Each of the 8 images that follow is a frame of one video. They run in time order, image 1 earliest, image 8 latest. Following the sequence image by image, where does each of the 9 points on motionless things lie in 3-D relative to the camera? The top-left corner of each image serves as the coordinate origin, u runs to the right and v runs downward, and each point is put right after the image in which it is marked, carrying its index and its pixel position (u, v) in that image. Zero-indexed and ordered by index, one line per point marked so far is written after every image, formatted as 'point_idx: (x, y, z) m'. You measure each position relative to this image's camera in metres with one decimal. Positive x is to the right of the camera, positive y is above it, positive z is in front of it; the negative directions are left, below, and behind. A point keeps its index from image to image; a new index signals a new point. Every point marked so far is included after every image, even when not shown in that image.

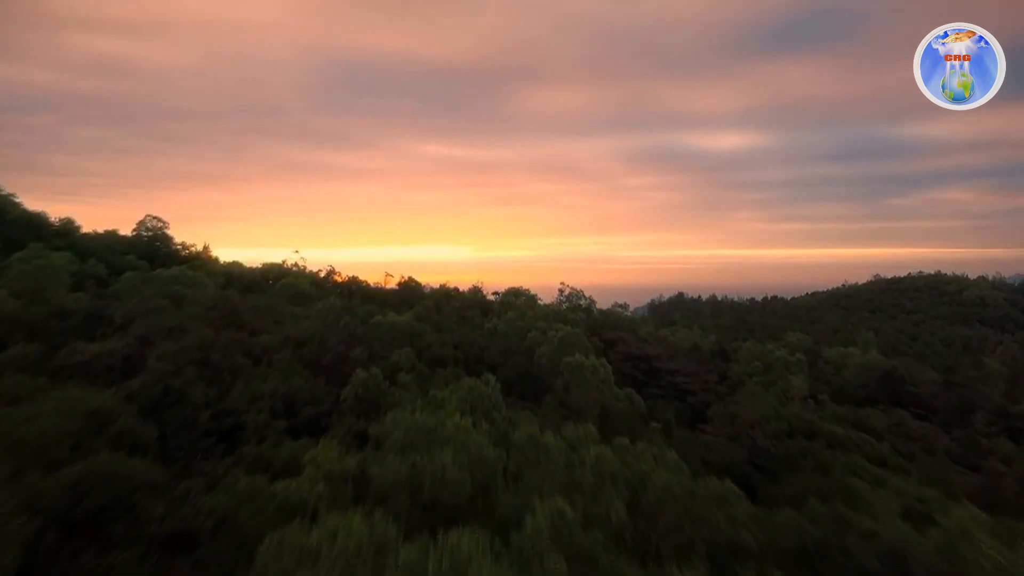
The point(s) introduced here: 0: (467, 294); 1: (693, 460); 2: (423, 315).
0: (-0.7, -0.1, +14.7) m
1: (+1.6, -1.5, +8.4) m
2: (-1.0, -0.3, +11.4) m
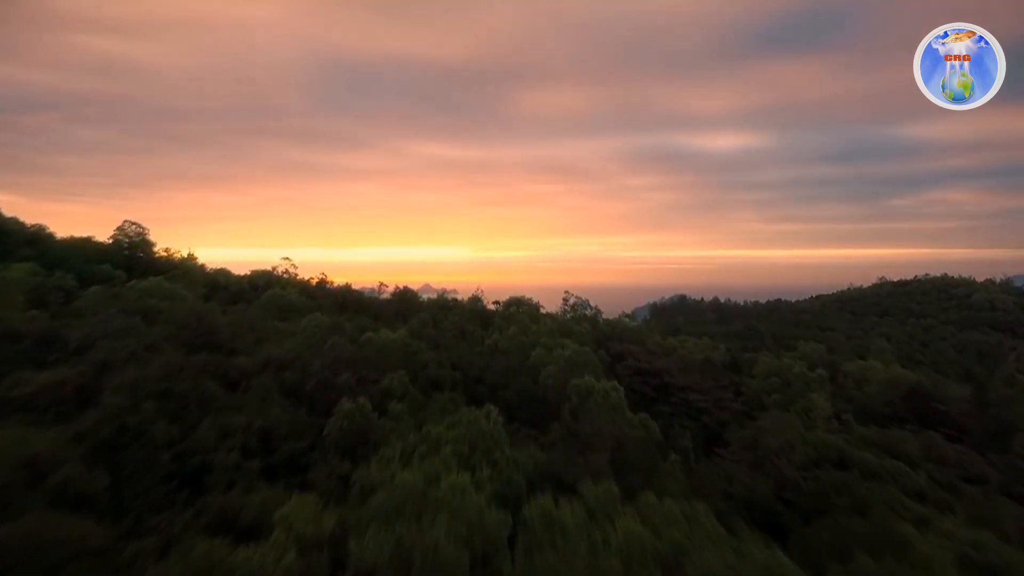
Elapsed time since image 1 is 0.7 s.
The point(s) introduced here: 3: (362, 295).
0: (-0.7, -0.2, +13.9) m
1: (+1.6, -1.6, +7.5) m
2: (-1.0, -0.5, +10.6) m
3: (-2.2, -0.1, +14.3) m
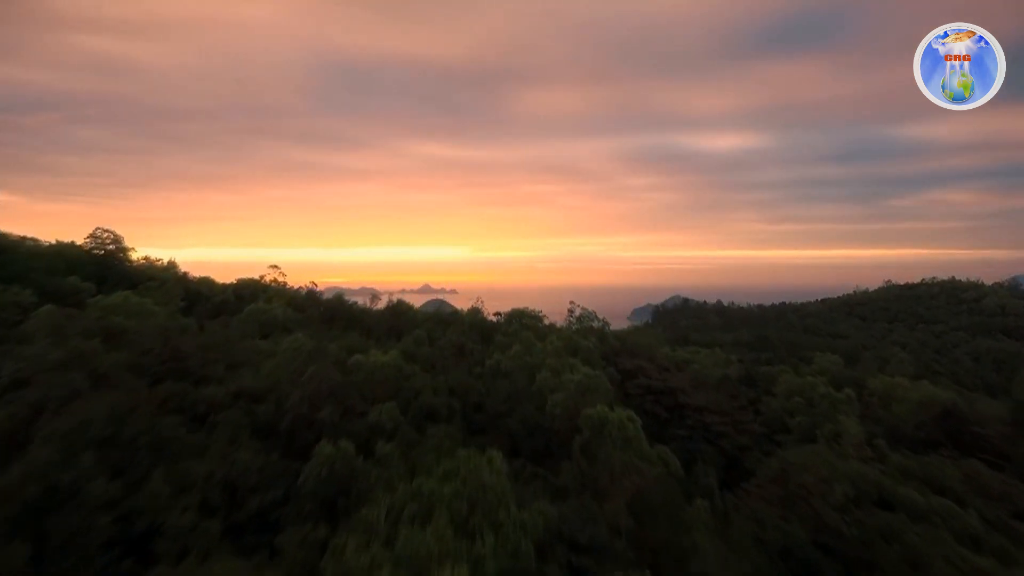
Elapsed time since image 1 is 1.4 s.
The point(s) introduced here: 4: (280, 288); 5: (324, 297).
0: (-0.6, -0.4, +13.0) m
1: (+1.6, -1.8, +6.6) m
2: (-1.0, -0.6, +9.6) m
3: (-2.2, -0.3, +13.4) m
4: (-3.6, 0.0, +15.1) m
5: (-2.7, -0.2, +14.1) m
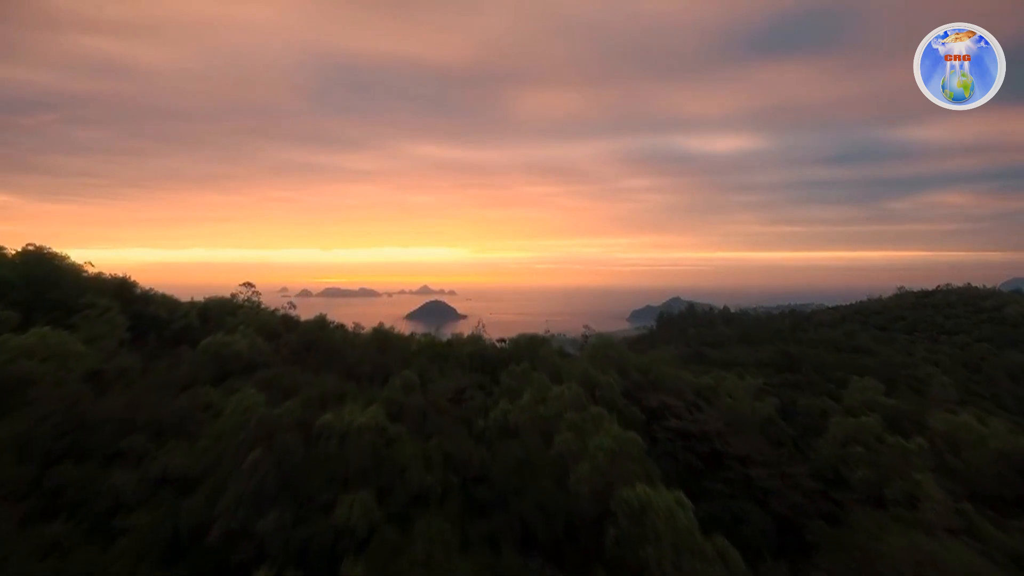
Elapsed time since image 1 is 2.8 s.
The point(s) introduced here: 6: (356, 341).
0: (-0.6, -0.7, +11.2) m
1: (+1.7, -2.1, +4.8) m
2: (-0.9, -0.9, +7.8) m
3: (-2.1, -0.5, +11.6) m
4: (-3.5, -0.3, +13.3) m
5: (-2.7, -0.5, +12.3) m
6: (-1.7, -0.6, +10.9) m
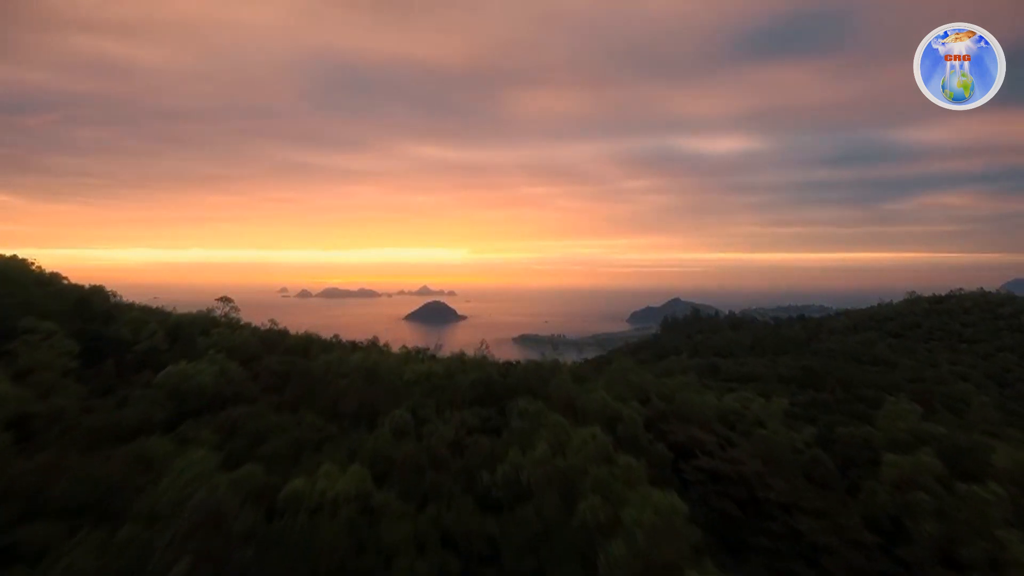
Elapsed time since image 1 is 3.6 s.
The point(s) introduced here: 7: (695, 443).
0: (-0.5, -0.9, +9.8) m
1: (+1.8, -2.2, +3.5) m
2: (-0.8, -1.1, +6.5) m
3: (-2.0, -0.7, +10.3) m
4: (-3.5, -0.5, +12.0) m
5: (-2.6, -0.6, +11.0) m
6: (-1.7, -0.8, +9.6) m
7: (+1.8, -1.5, +9.7) m
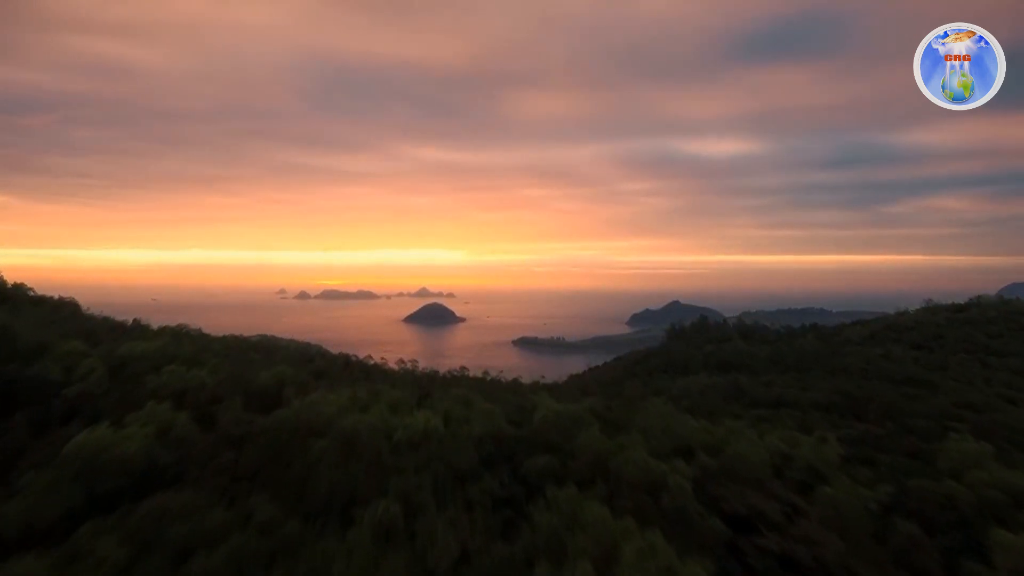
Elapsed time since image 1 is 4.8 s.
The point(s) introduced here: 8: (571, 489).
0: (-0.3, -1.1, +8.0) m
1: (+1.9, -2.5, +1.6) m
2: (-0.7, -1.3, +4.6) m
3: (-1.9, -1.0, +8.4) m
4: (-3.3, -0.7, +10.1) m
5: (-2.4, -0.9, +9.1) m
6: (-1.5, -1.0, +7.7) m
7: (+2.0, -1.8, +7.8) m
8: (+0.4, -1.3, +7.0) m
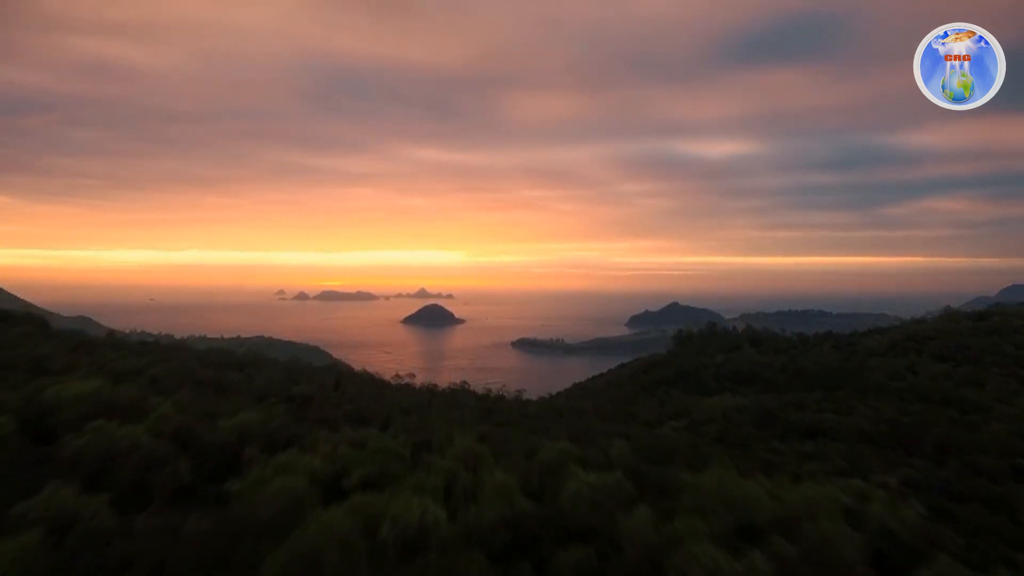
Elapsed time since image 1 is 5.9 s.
0: (-0.2, -1.4, +6.0) m
1: (+2.1, -2.7, -0.3) m
2: (-0.5, -1.6, +2.7) m
3: (-1.7, -1.2, +6.4) m
4: (-3.2, -1.0, +8.2) m
5: (-2.3, -1.1, +7.2) m
6: (-1.4, -1.3, +5.8) m
7: (+2.1, -2.1, +5.9) m
8: (+0.6, -1.5, +5.1) m
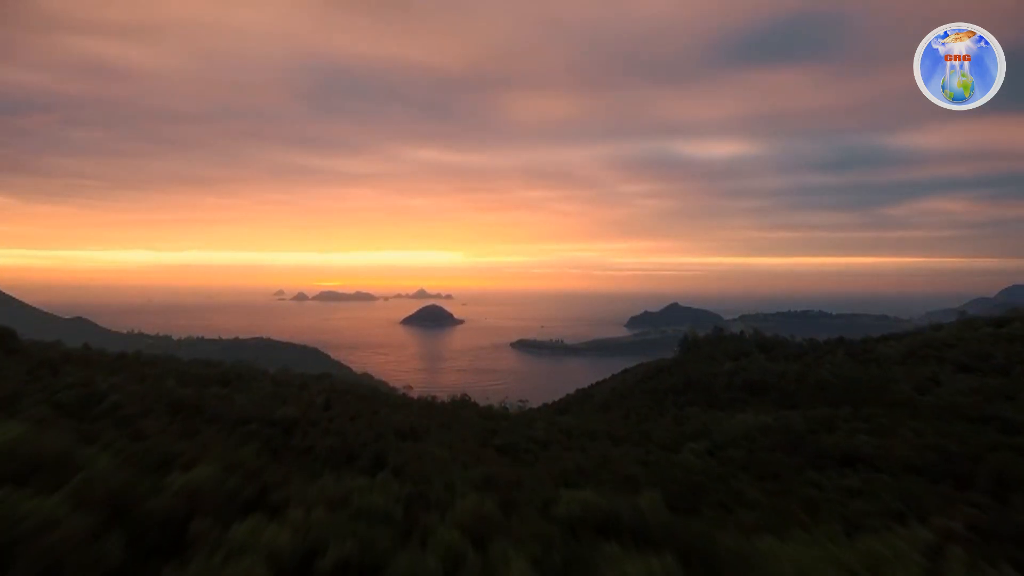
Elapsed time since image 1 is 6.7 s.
0: (-0.1, -1.6, +4.5) m
1: (+2.2, -2.9, -1.9) m
2: (-0.4, -1.8, +1.2) m
3: (-1.6, -1.4, +4.9) m
4: (-3.1, -1.2, +6.6) m
5: (-2.2, -1.3, +5.6) m
6: (-1.3, -1.5, +4.2) m
7: (+2.2, -2.2, +4.3) m
8: (+0.7, -1.7, +3.5) m
